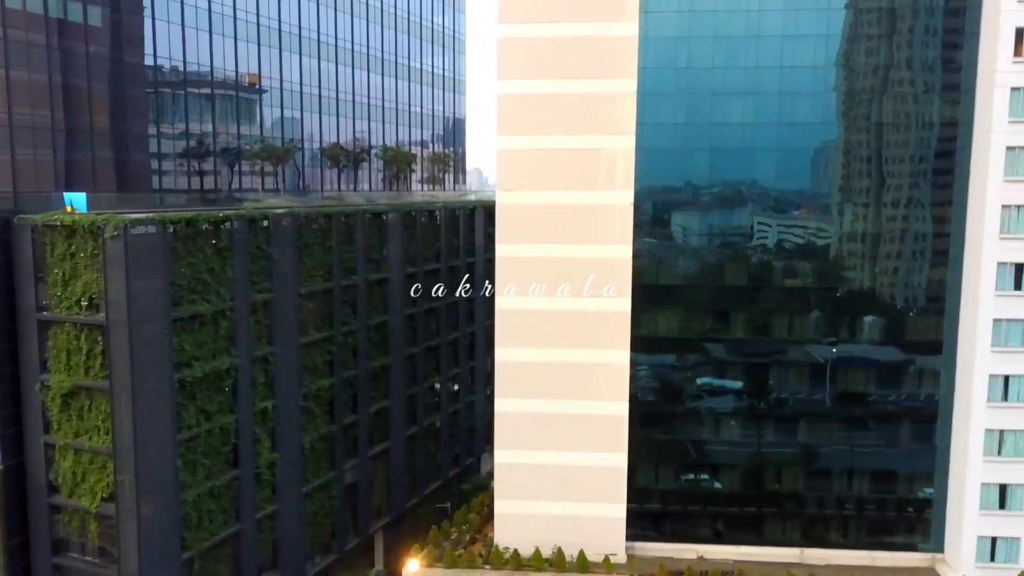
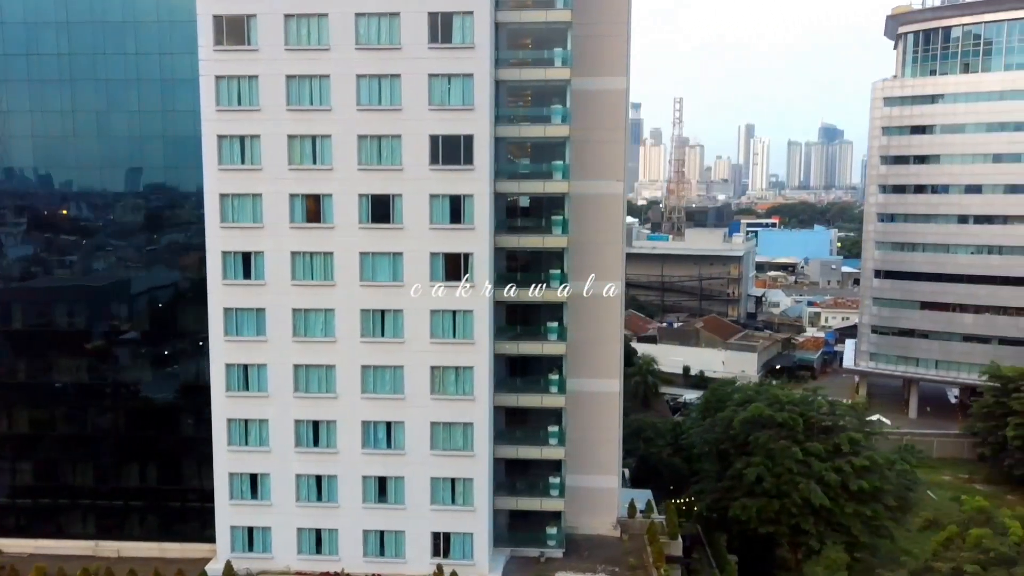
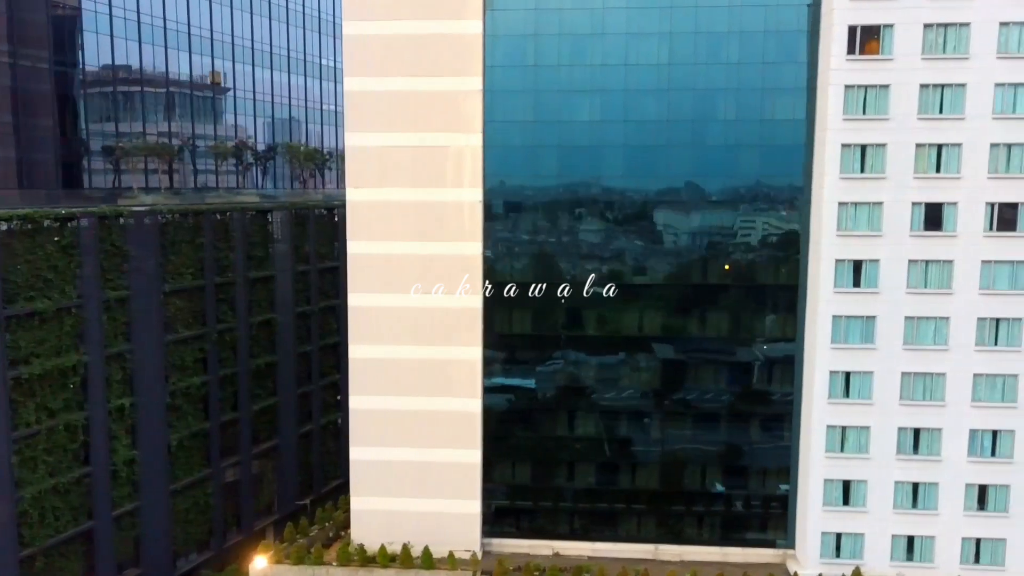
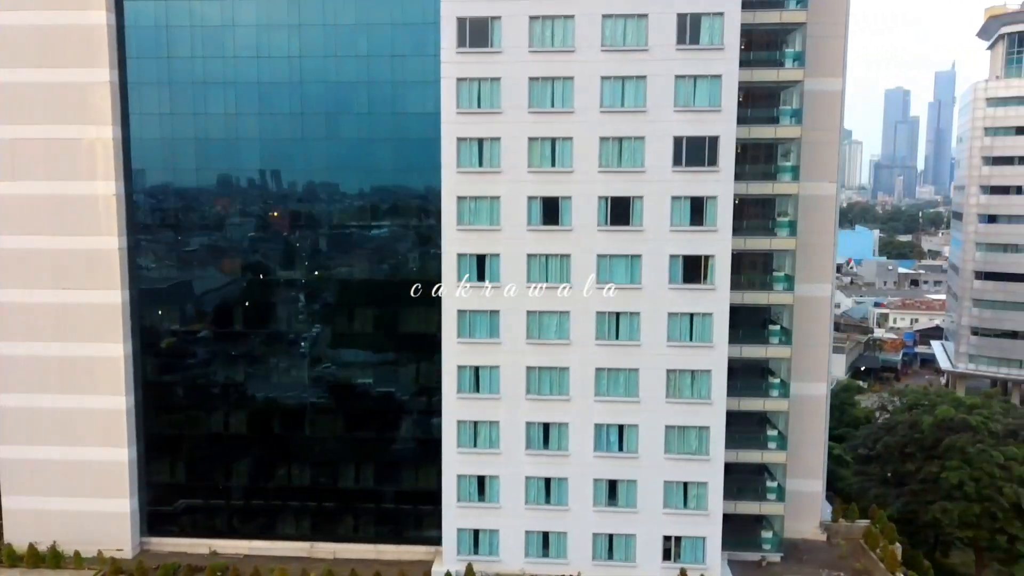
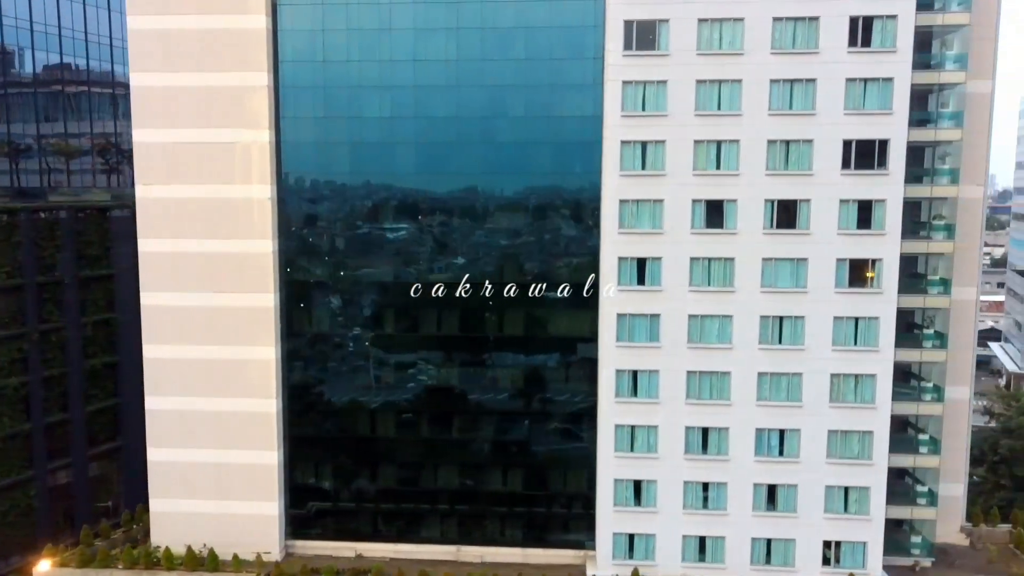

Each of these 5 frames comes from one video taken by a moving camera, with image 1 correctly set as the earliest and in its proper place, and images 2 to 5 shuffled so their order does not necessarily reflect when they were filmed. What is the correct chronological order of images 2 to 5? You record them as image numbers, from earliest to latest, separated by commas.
3, 5, 4, 2
